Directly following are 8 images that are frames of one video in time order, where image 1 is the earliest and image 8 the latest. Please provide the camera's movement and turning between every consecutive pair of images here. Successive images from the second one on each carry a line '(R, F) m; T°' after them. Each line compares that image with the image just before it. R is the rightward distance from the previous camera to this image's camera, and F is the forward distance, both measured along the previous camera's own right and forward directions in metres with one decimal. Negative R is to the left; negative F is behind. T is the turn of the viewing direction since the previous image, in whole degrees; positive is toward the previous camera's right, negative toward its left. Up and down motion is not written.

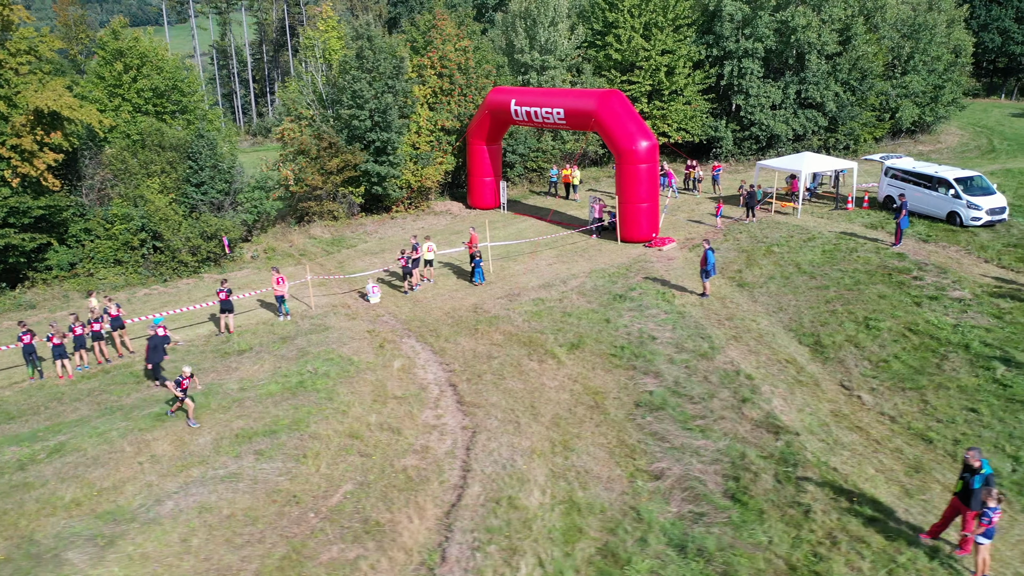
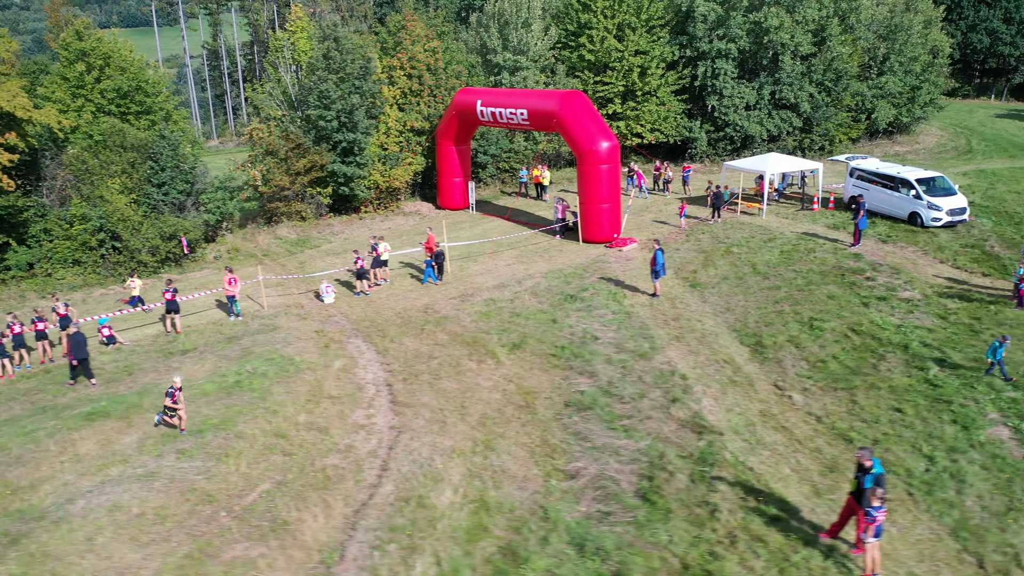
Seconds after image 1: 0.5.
(+1.2, -0.1) m; 0°
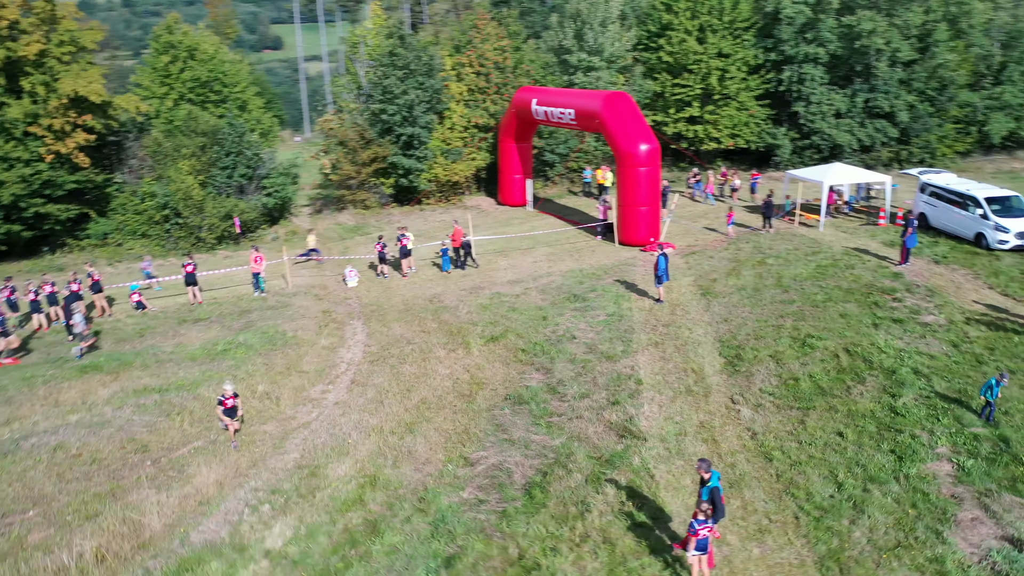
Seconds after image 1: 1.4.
(+3.2, -0.1) m; -10°
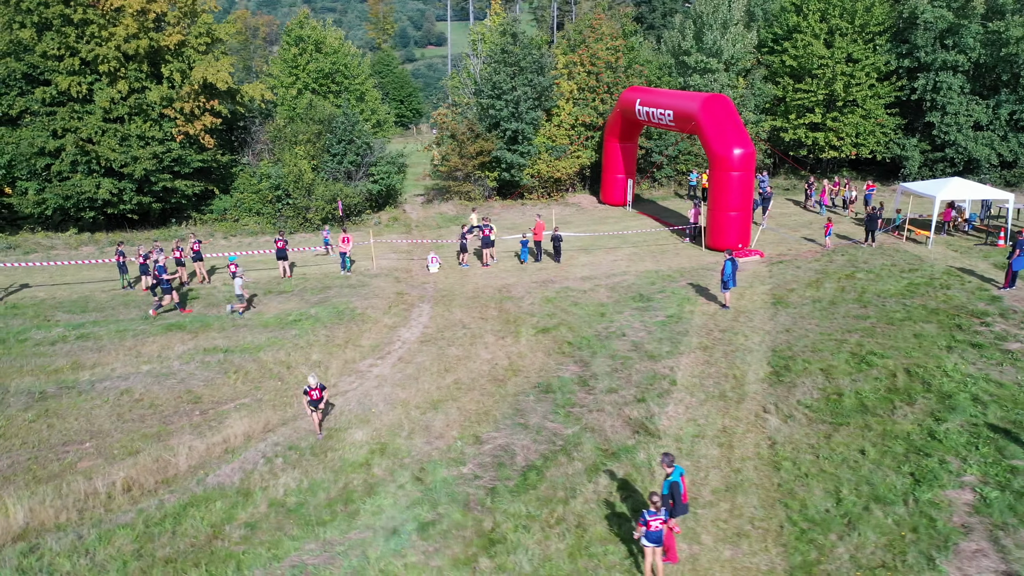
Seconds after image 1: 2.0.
(+1.8, -0.3) m; -10°
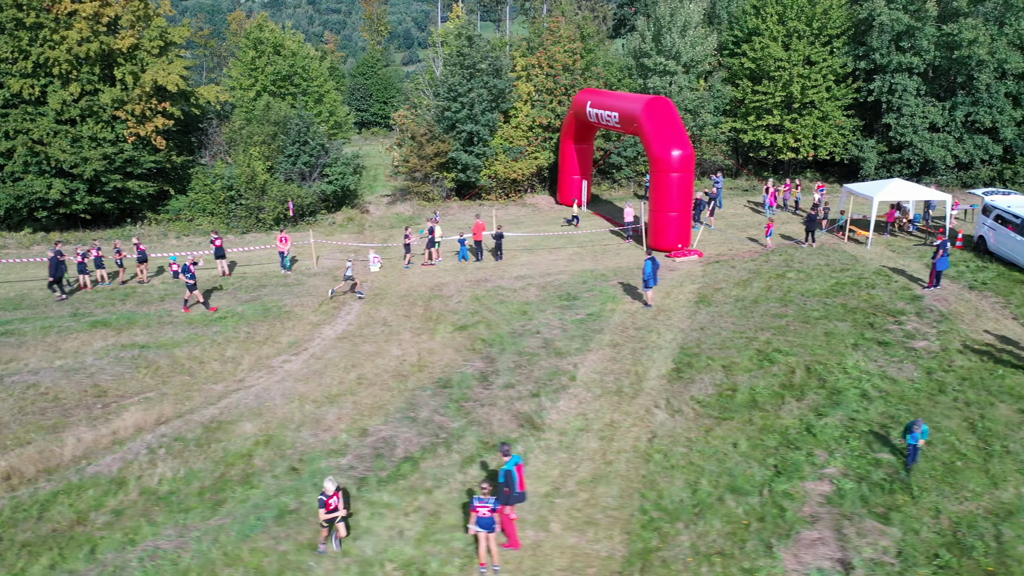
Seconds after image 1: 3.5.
(+1.9, -0.4) m; 0°
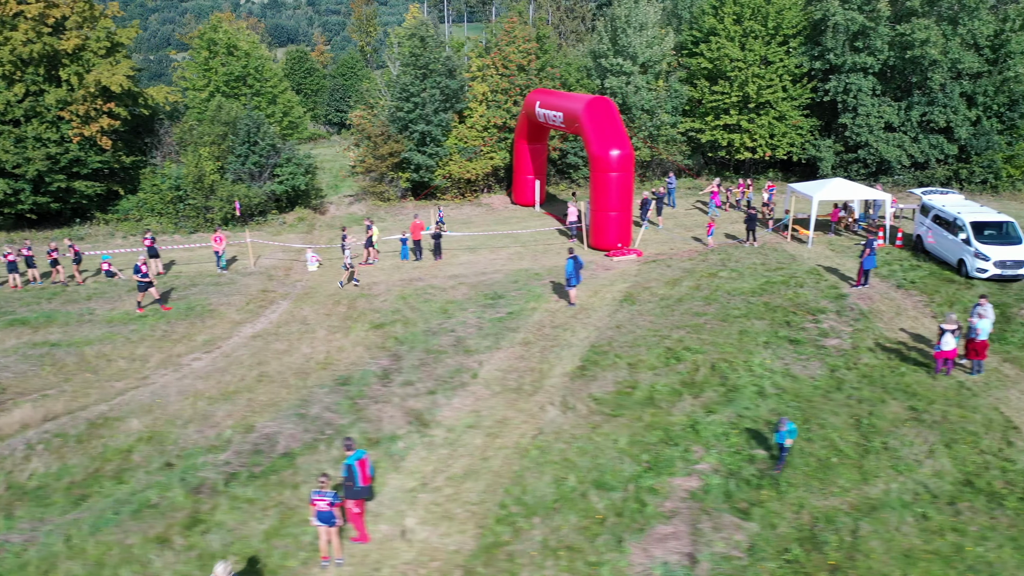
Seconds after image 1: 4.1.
(+1.8, -0.1) m; 0°
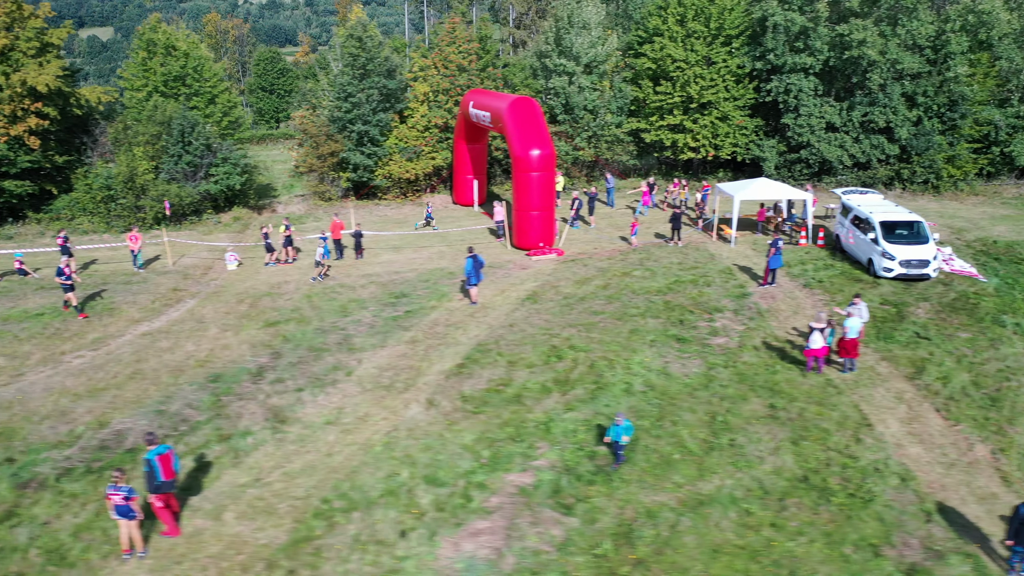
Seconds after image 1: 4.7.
(+2.3, -0.1) m; 0°
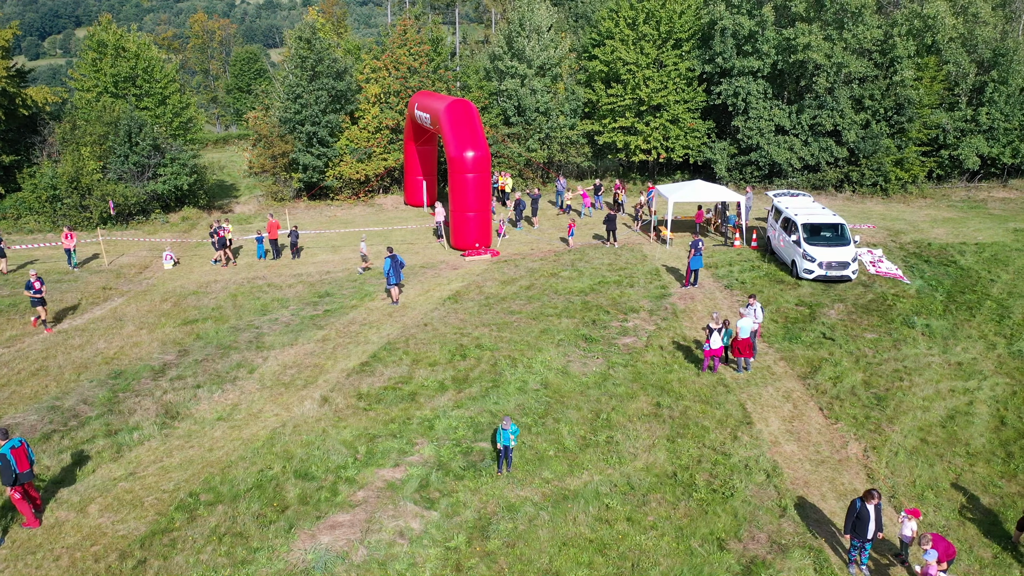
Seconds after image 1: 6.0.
(+1.8, -0.3) m; 0°
